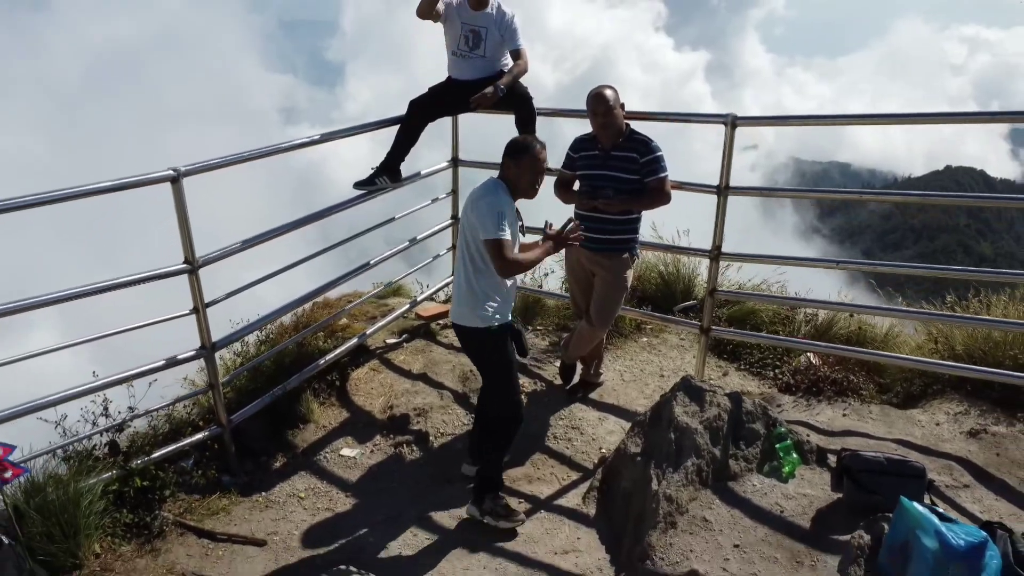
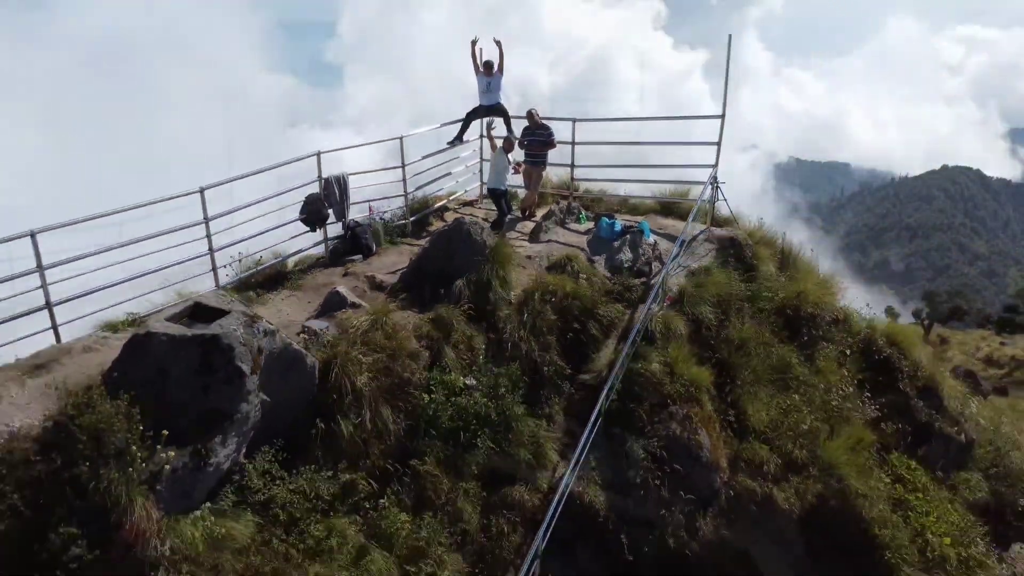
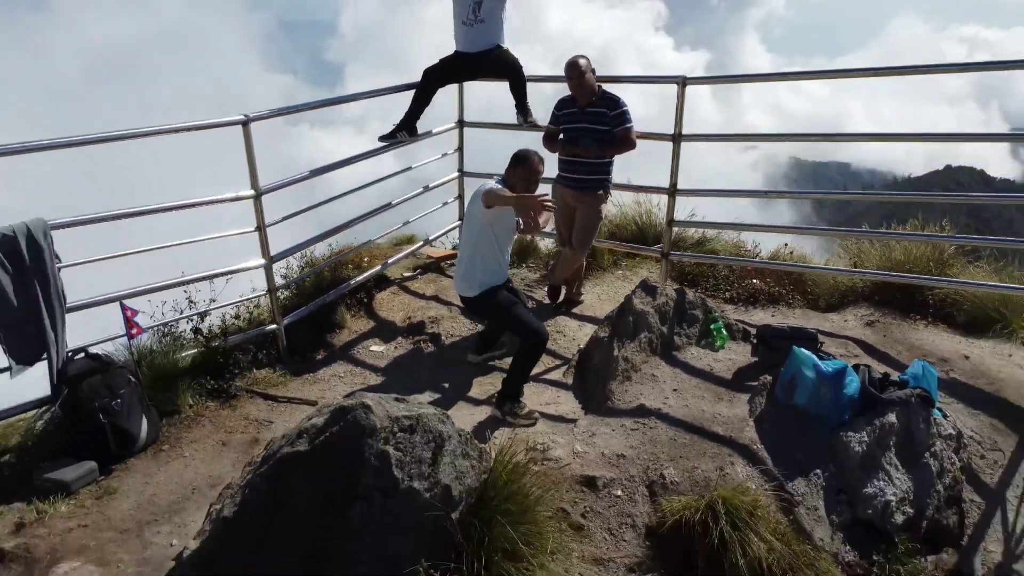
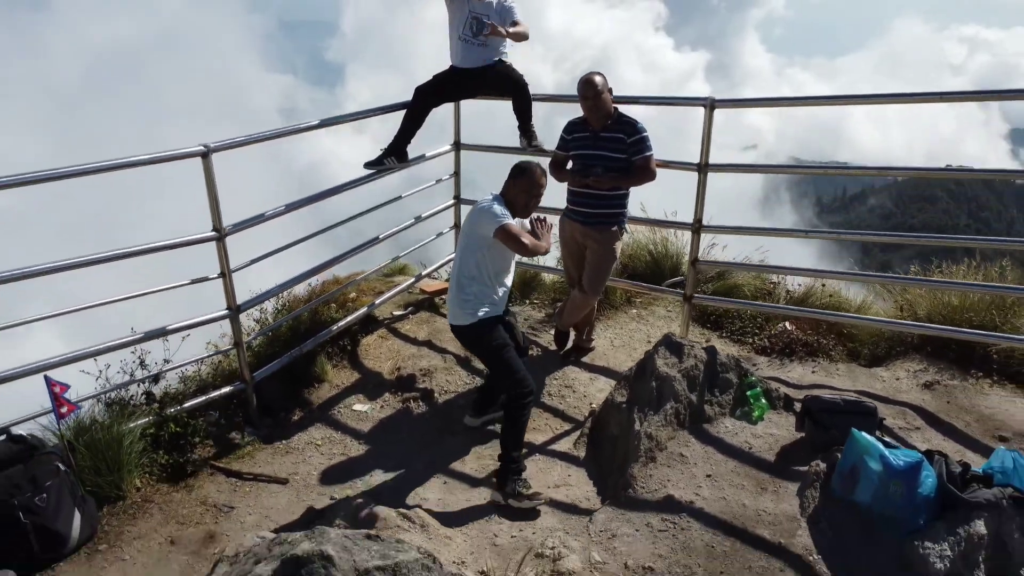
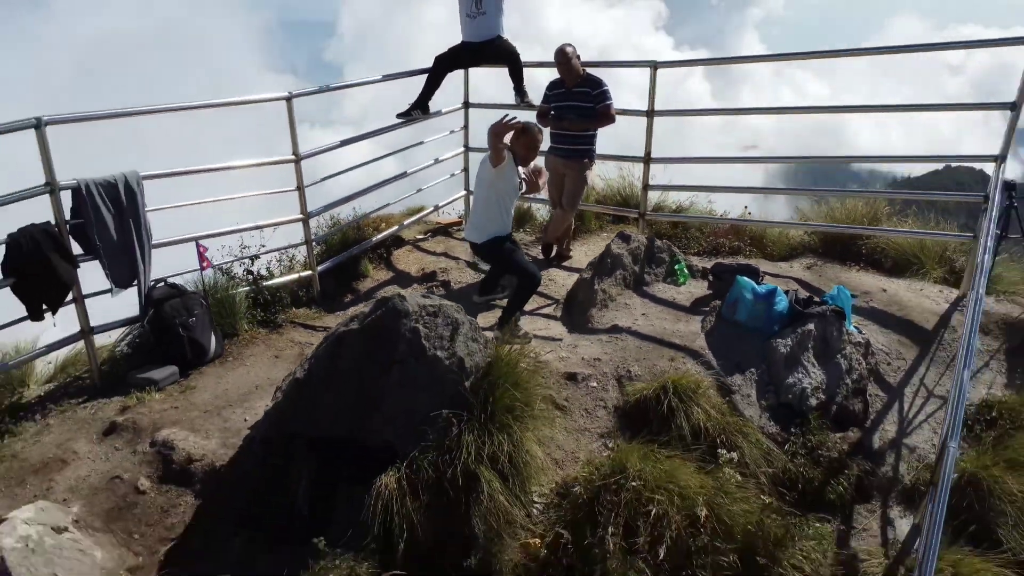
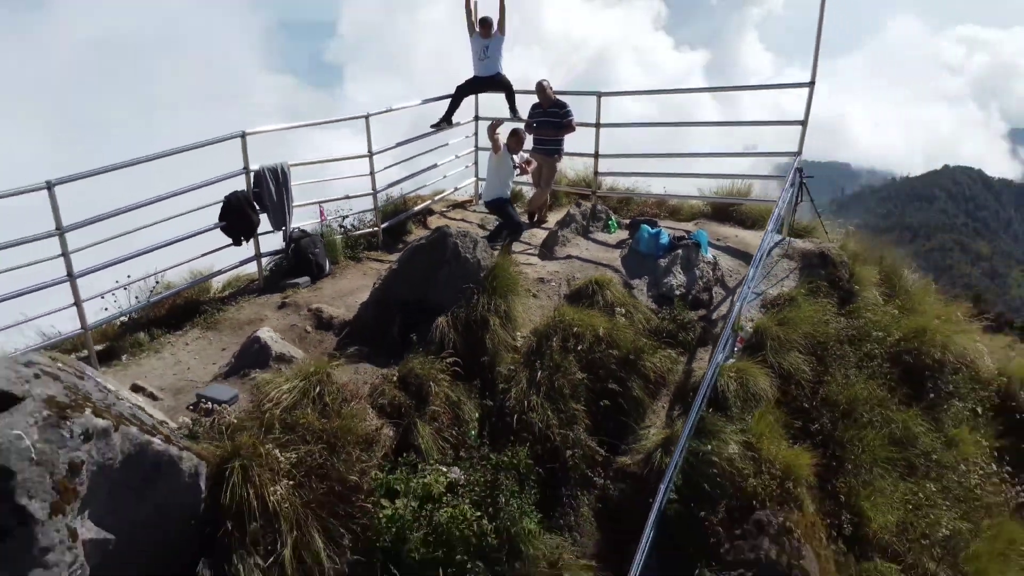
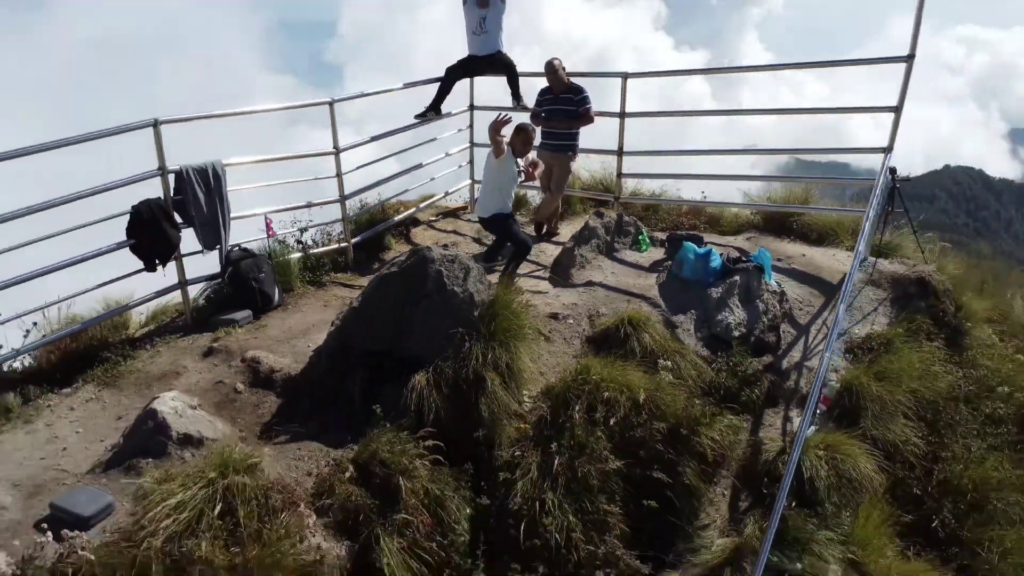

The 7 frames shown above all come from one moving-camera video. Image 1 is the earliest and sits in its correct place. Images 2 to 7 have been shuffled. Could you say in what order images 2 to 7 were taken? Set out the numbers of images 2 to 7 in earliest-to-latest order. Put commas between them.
4, 3, 5, 7, 6, 2
